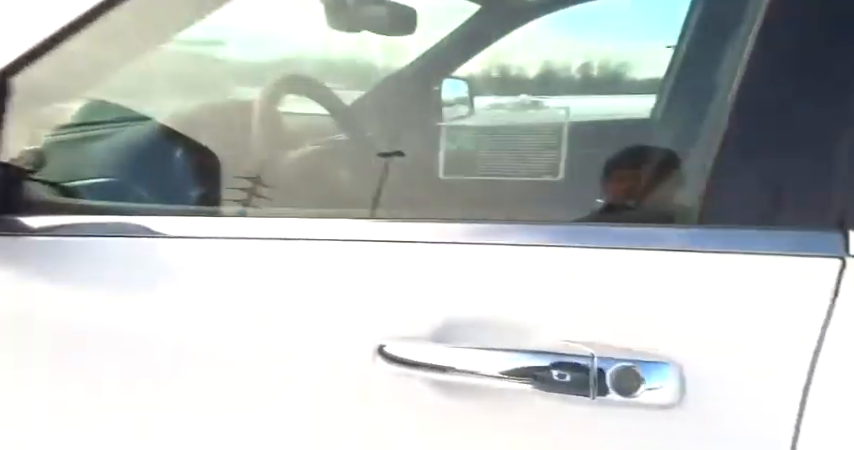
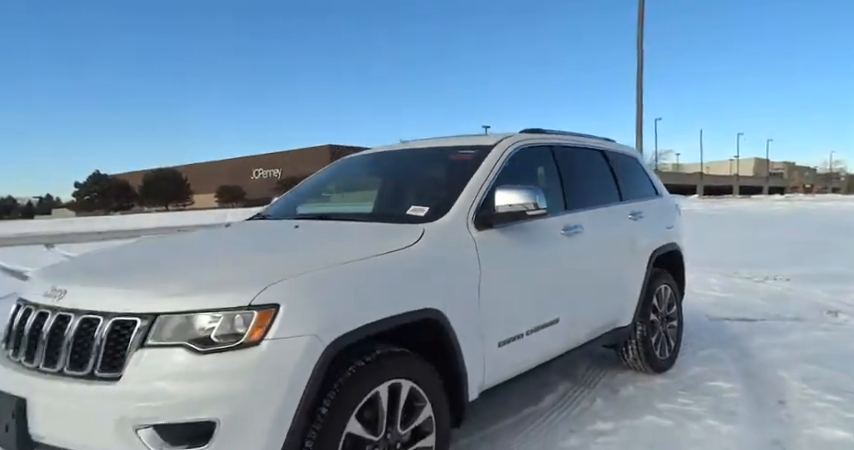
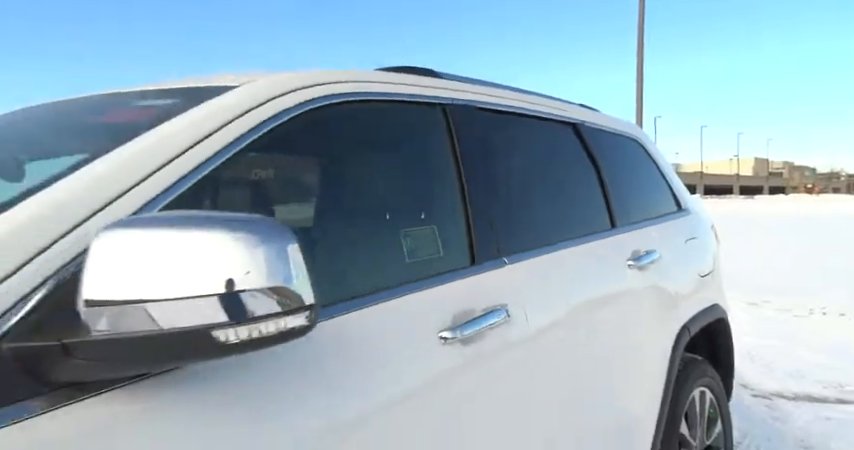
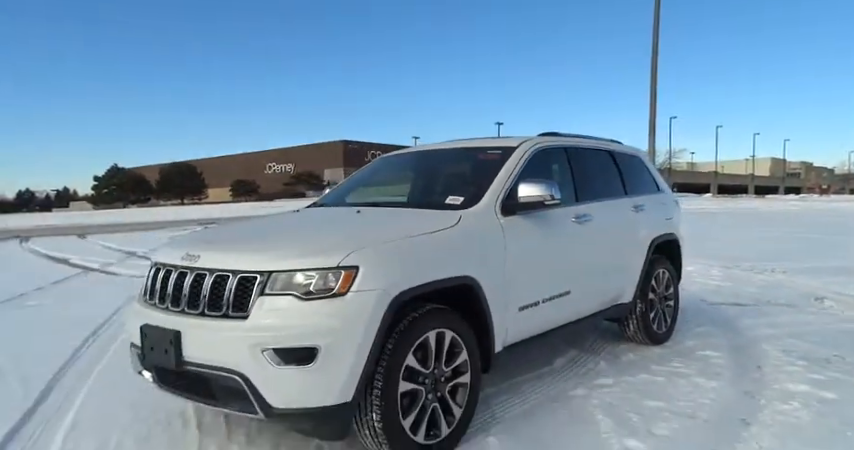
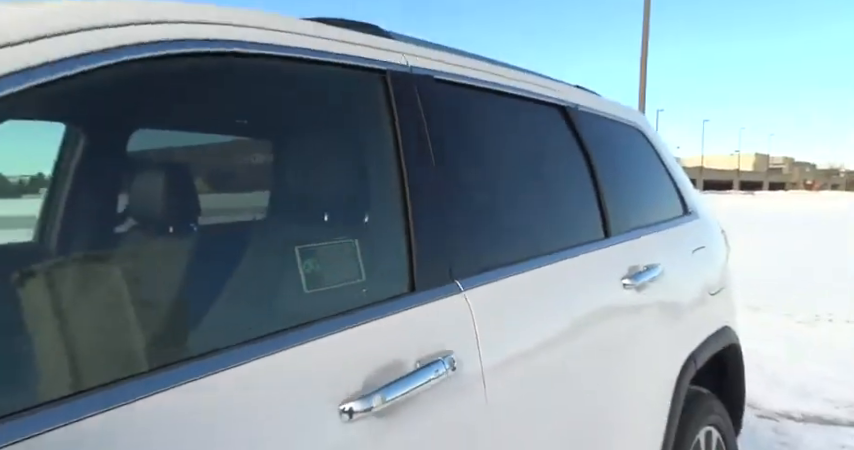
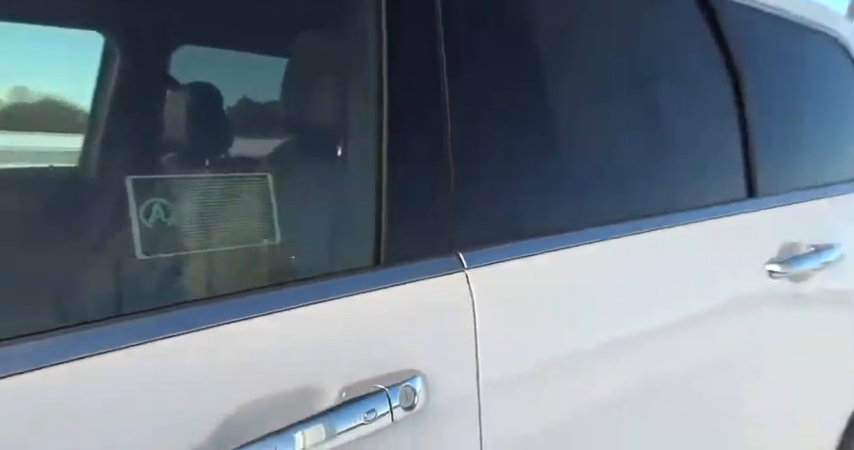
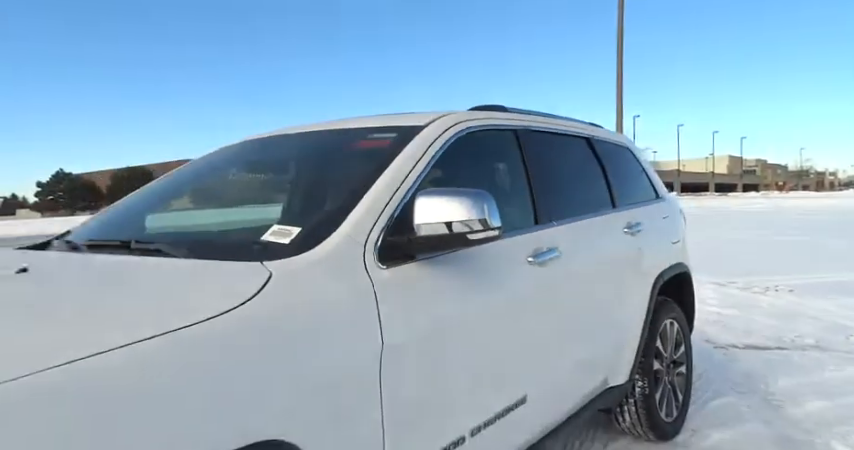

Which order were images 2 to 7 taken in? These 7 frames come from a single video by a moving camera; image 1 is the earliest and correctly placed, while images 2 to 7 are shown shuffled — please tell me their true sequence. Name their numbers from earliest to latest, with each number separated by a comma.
6, 5, 3, 7, 2, 4
